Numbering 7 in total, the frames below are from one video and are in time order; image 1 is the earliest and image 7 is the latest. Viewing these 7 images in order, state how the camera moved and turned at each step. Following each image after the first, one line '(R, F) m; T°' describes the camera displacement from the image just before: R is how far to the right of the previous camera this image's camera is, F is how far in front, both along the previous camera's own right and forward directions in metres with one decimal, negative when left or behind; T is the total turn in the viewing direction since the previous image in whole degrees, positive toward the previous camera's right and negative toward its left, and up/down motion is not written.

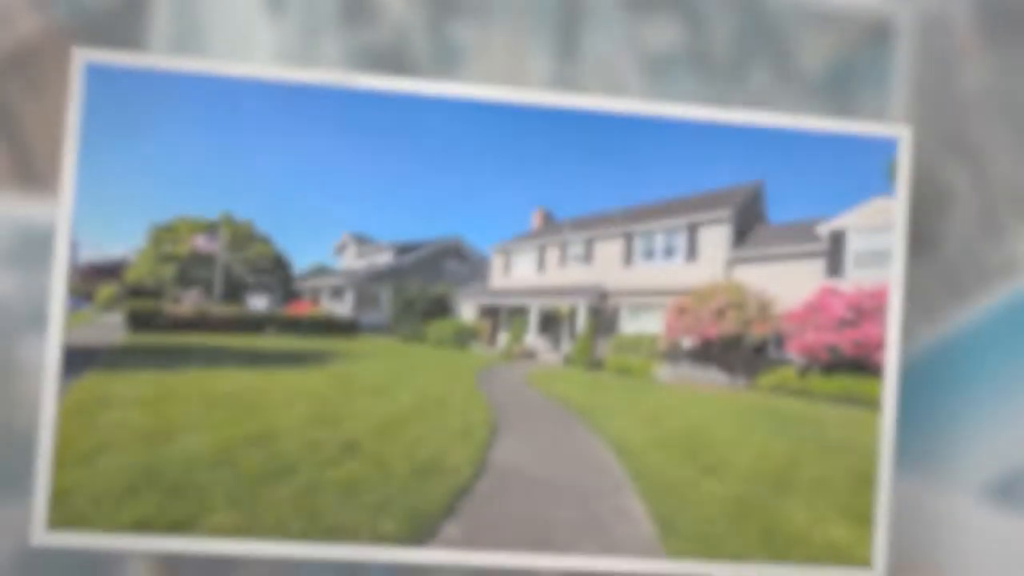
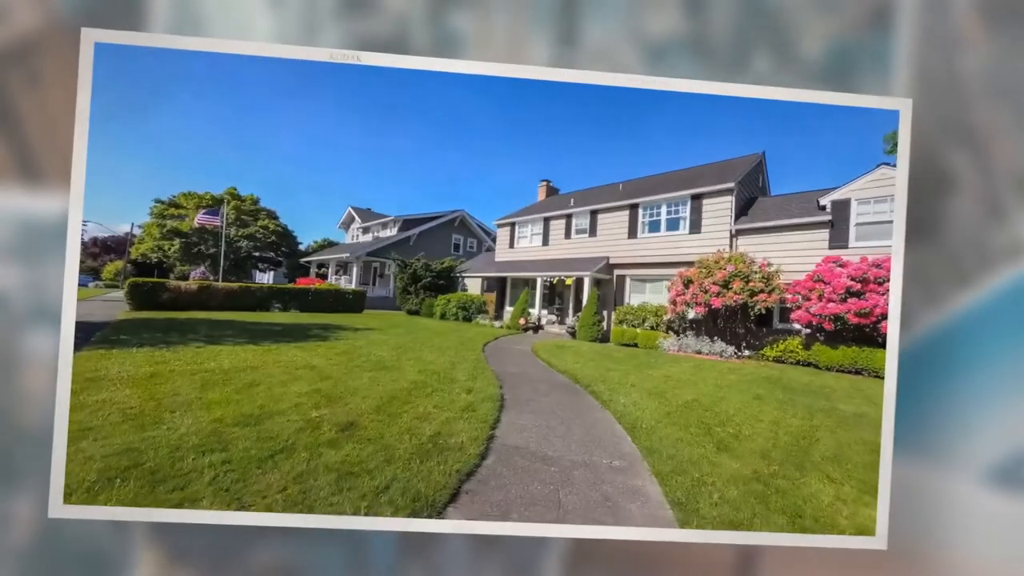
(-0.1, +0.1) m; 0°
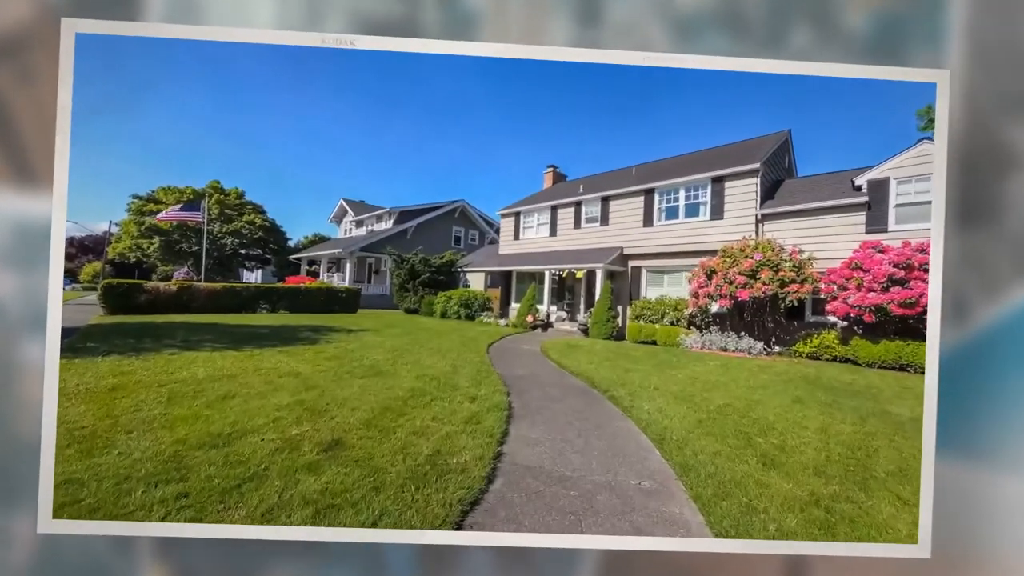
(0.0, +0.4) m; 0°
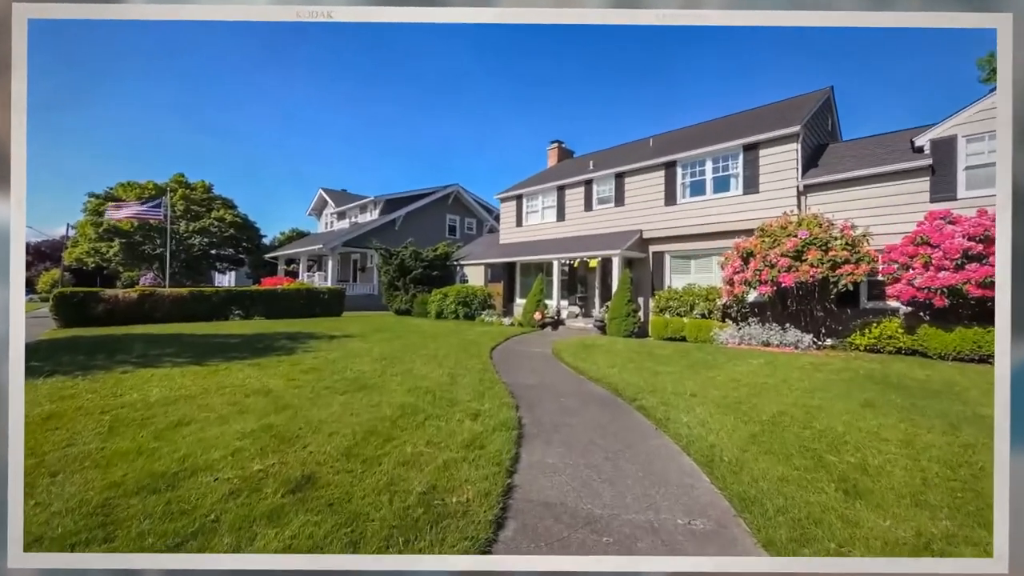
(0.0, +0.5) m; -1°
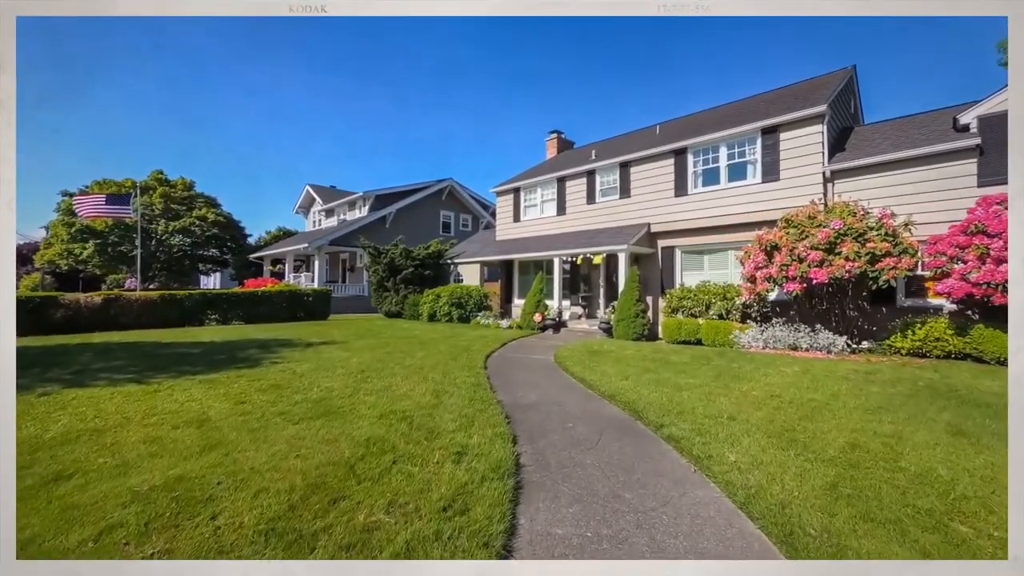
(0.0, +0.6) m; 0°
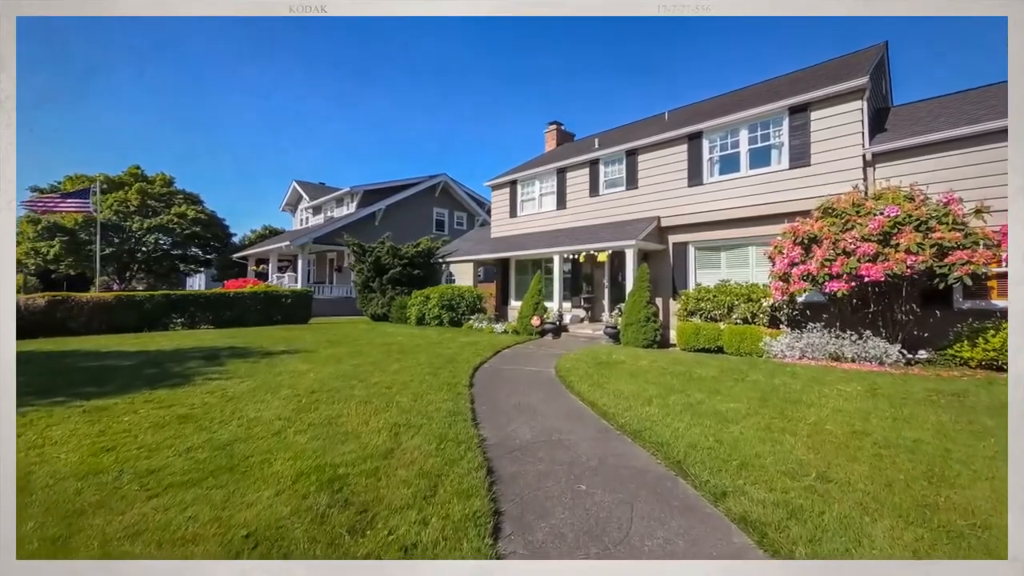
(+0.1, +0.9) m; 0°
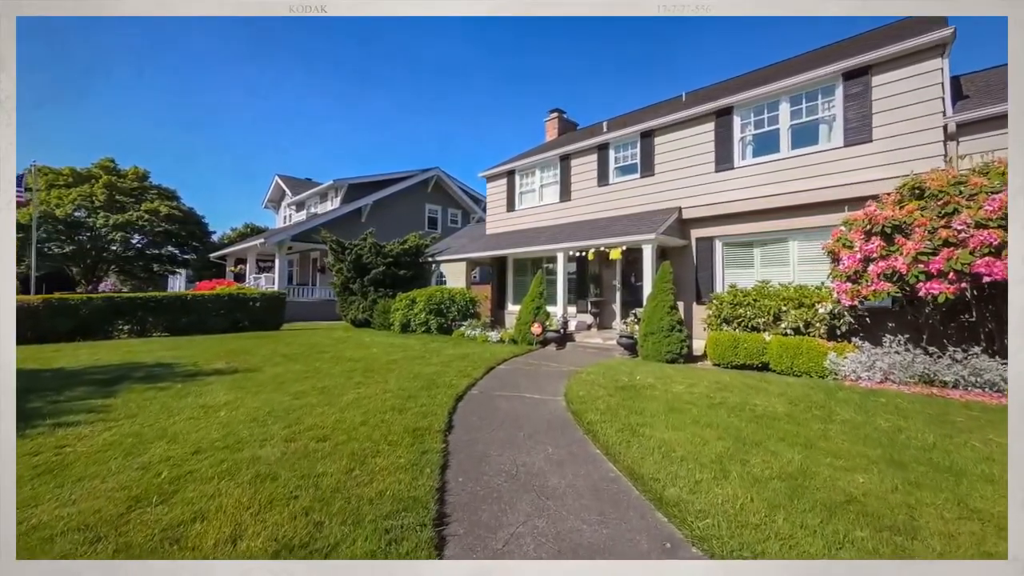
(0.0, +1.2) m; 0°
